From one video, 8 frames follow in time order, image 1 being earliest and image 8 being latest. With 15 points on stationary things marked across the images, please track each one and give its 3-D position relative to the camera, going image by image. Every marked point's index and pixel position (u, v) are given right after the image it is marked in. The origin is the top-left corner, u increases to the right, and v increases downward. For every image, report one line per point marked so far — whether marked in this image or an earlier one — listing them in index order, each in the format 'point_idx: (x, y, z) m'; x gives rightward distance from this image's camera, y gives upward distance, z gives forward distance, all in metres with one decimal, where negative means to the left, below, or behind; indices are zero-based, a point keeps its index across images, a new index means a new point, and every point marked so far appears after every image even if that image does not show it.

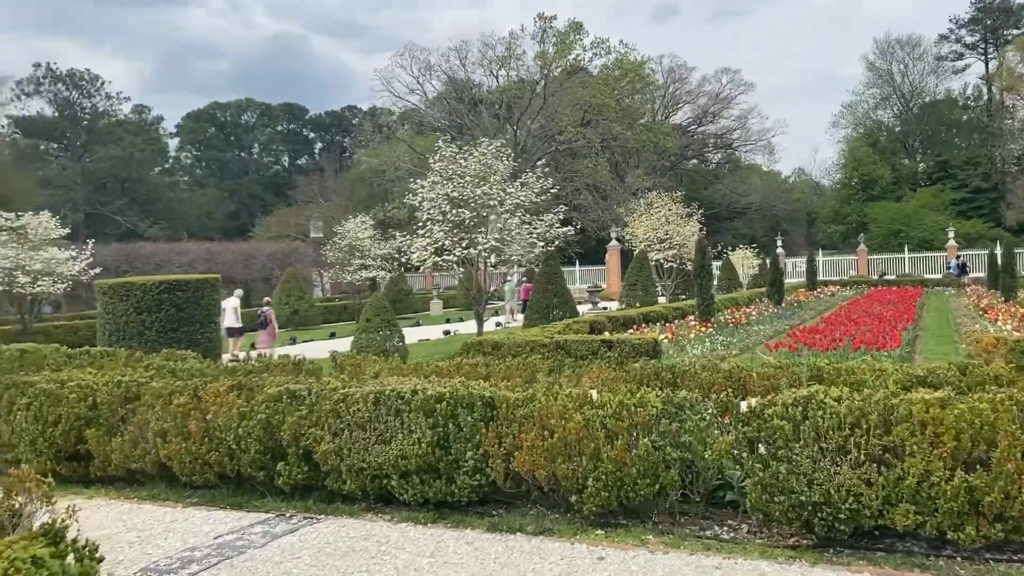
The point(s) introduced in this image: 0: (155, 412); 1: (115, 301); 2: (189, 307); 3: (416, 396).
0: (-2.0, -0.7, +4.9) m
1: (-4.0, -0.1, +8.8) m
2: (-3.3, -0.2, +9.0) m
3: (-0.5, -0.5, +4.2) m
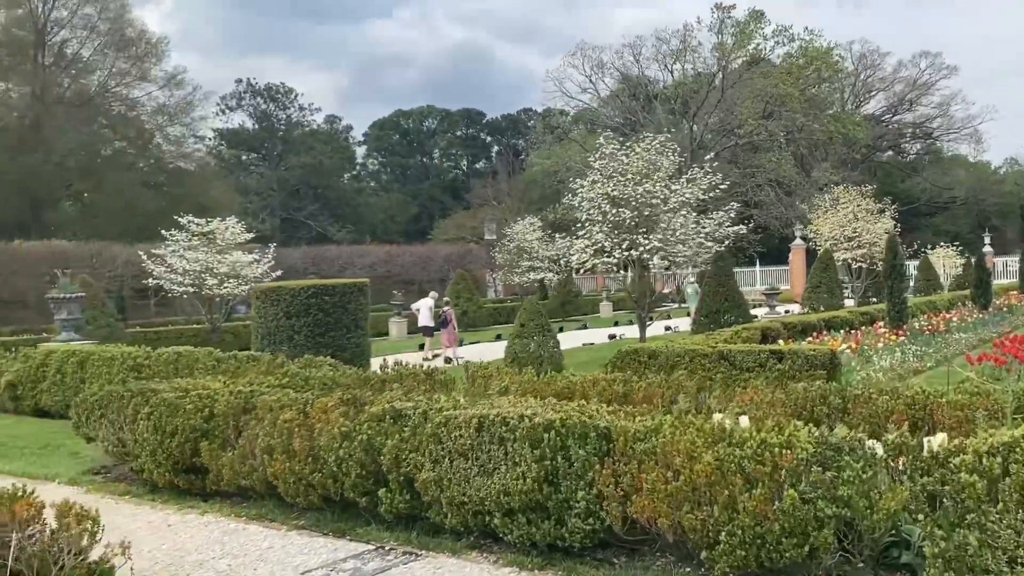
0: (-1.3, -0.7, +4.6) m
1: (-2.5, -0.2, +8.9) m
2: (-1.8, -0.2, +8.9) m
3: (0.0, -0.6, +3.7) m
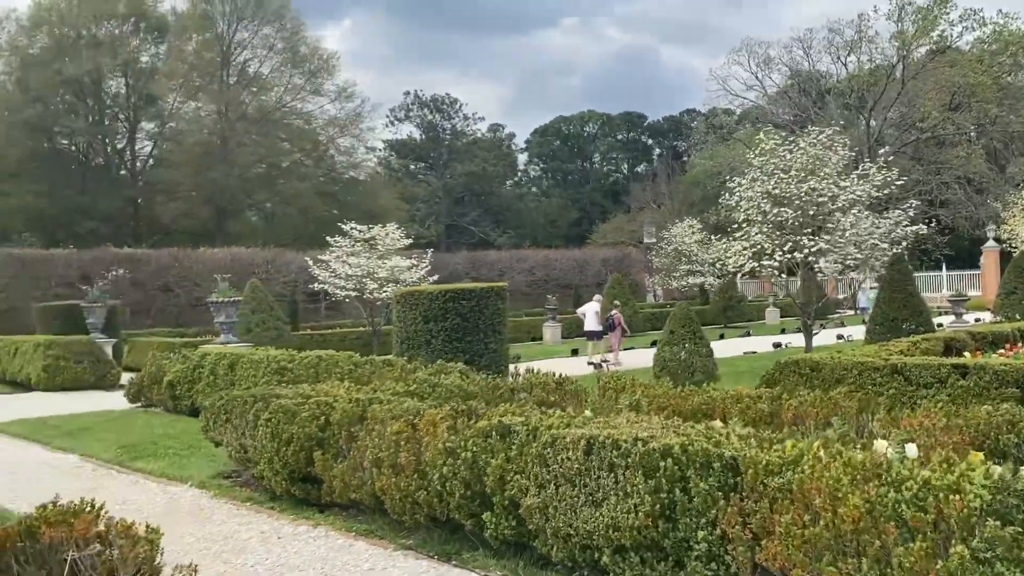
0: (-0.7, -0.7, +4.4) m
1: (-1.1, -0.2, +8.8) m
2: (-0.4, -0.3, +8.7) m
3: (+0.5, -0.6, +3.3) m
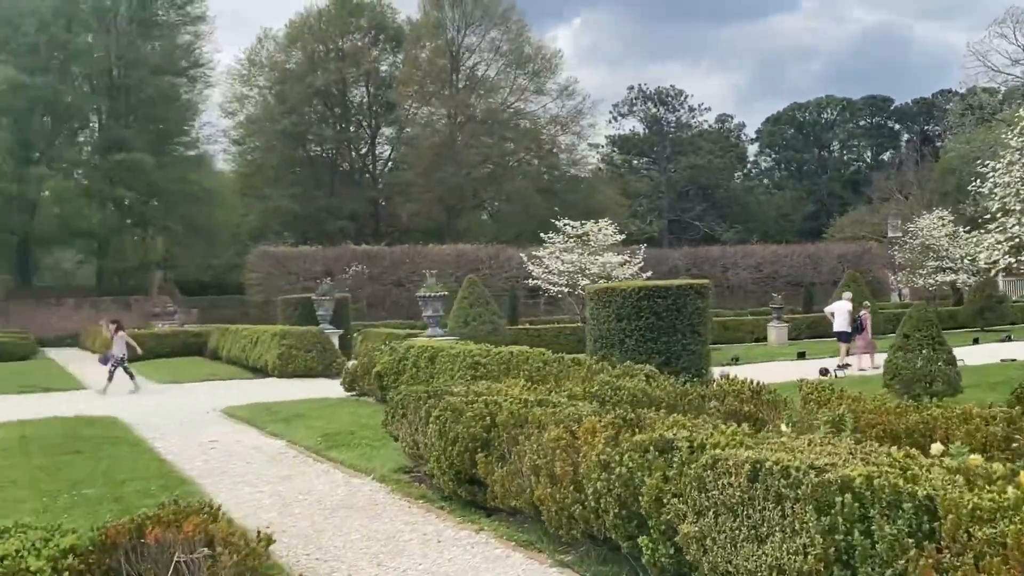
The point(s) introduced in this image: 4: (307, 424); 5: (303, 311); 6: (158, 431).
0: (+0.1, -0.7, +4.2) m
1: (+0.9, -0.2, +8.5) m
2: (+1.5, -0.3, +8.2) m
3: (+0.9, -0.6, +2.8) m
4: (-1.9, -1.3, +8.3) m
5: (-4.2, -0.5, +17.6) m
6: (-3.4, -1.4, +8.4) m
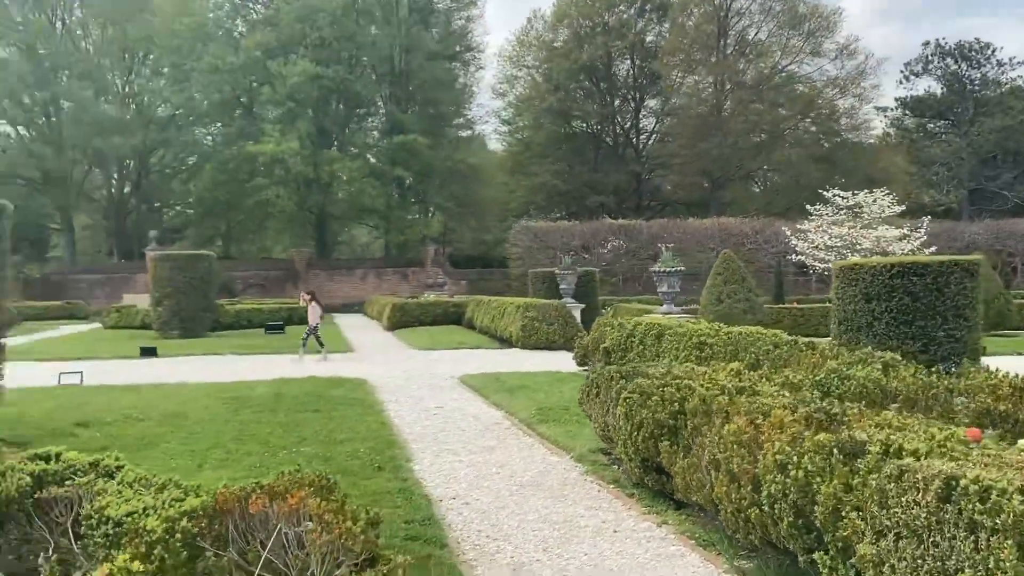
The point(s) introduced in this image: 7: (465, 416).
0: (+0.9, -0.6, +3.8) m
1: (+2.9, 0.0, +7.7) m
2: (+3.4, -0.1, +7.2) m
3: (+1.2, -0.5, +2.2) m
4: (+0.2, -1.0, +8.4) m
5: (+0.8, +0.1, +17.9) m
6: (-1.2, -1.1, +8.9) m
7: (-0.4, -1.1, +7.5) m
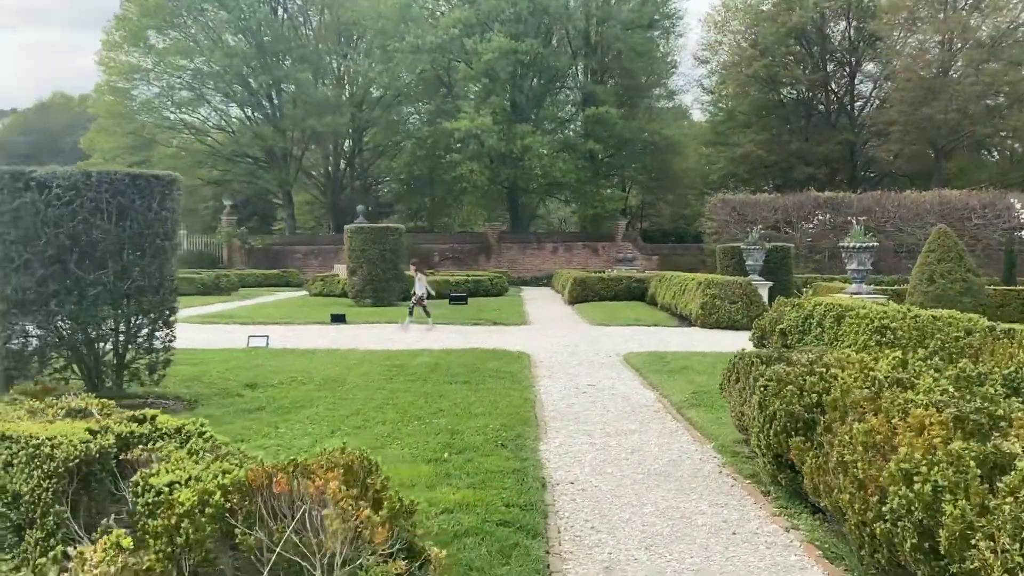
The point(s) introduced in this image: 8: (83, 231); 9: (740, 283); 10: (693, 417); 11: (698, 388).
0: (+1.2, -0.5, +3.3) m
1: (+4.1, +0.2, +6.6) m
2: (+4.5, +0.1, +6.0) m
3: (+1.2, -0.5, +1.6) m
4: (+1.6, -0.8, +7.9) m
5: (+4.3, +0.5, +17.0) m
6: (+0.4, -0.8, +8.7) m
7: (+0.8, -0.9, +7.2) m
8: (-2.9, +0.4, +5.9) m
9: (+3.5, +0.1, +13.6) m
10: (+1.3, -0.9, +6.2) m
11: (+1.6, -0.8, +7.3) m
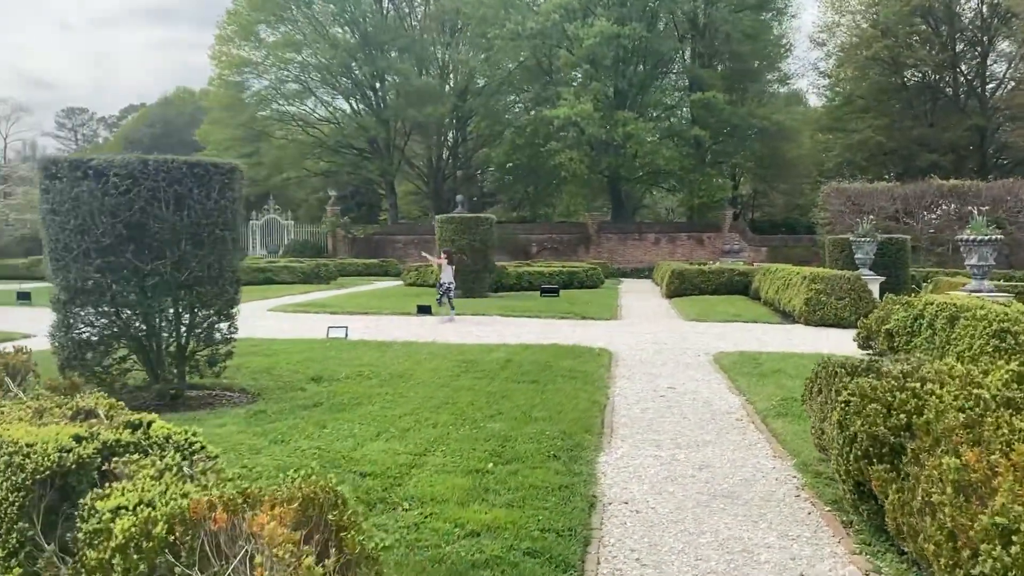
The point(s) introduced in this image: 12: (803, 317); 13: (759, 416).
0: (+1.3, -0.6, +2.7) m
1: (+4.6, +0.2, +5.7) m
2: (+4.9, 0.0, +5.0) m
3: (+1.1, -0.5, +1.1) m
4: (+2.2, -0.8, +7.3) m
5: (+6.0, +0.6, +16.0) m
6: (+1.1, -0.8, +8.2) m
7: (+1.4, -0.9, +6.7) m
8: (-2.5, +0.4, +5.8) m
9: (+4.8, +0.1, +12.7) m
10: (+1.7, -0.9, +5.6) m
11: (+2.1, -0.8, +6.7) m
12: (+4.2, -0.4, +13.0) m
13: (+1.7, -0.9, +6.1) m
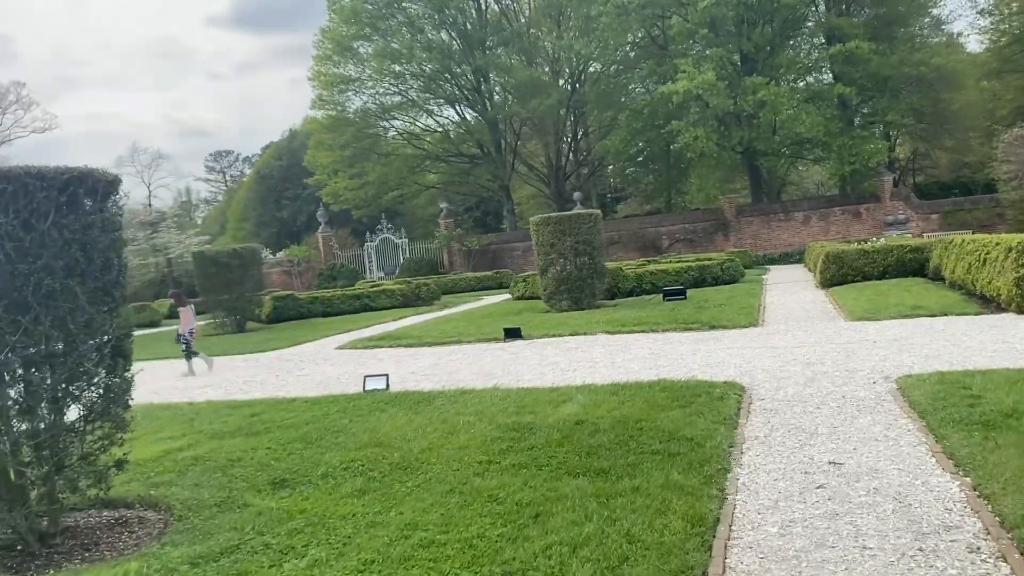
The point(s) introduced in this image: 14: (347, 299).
0: (+0.8, -0.6, -0.1) m
1: (+4.5, +0.4, +2.3) m
2: (+4.7, +0.3, +1.6) m
3: (+0.4, -0.6, -1.7) m
4: (+2.5, -0.7, +4.3) m
5: (+7.6, +1.1, +12.2) m
6: (+1.6, -0.8, +5.4) m
7: (+1.6, -0.9, +3.8) m
8: (-2.4, 0.0, +3.6) m
9: (+5.9, +0.4, +9.2) m
10: (+1.7, -0.9, +2.7) m
11: (+2.3, -0.8, +3.7) m
12: (+5.4, -0.2, +9.5) m
13: (+1.8, -0.9, +3.2) m
14: (-3.7, -0.2, +19.7) m
